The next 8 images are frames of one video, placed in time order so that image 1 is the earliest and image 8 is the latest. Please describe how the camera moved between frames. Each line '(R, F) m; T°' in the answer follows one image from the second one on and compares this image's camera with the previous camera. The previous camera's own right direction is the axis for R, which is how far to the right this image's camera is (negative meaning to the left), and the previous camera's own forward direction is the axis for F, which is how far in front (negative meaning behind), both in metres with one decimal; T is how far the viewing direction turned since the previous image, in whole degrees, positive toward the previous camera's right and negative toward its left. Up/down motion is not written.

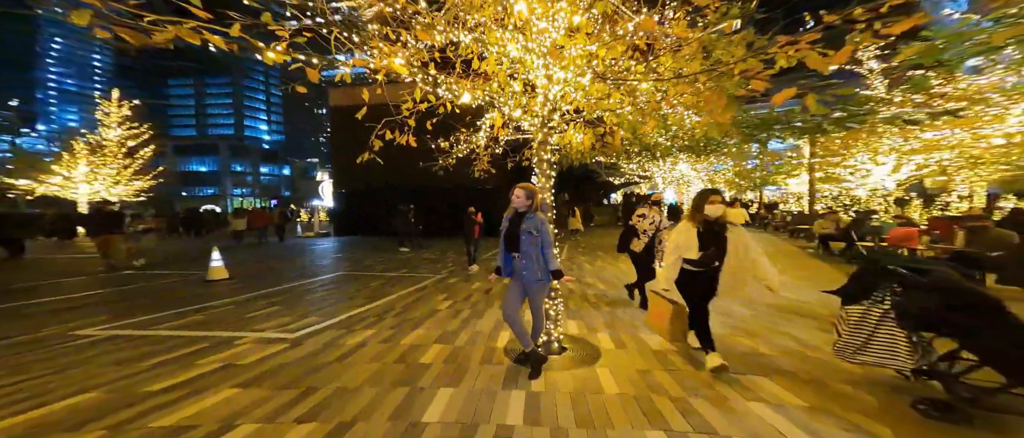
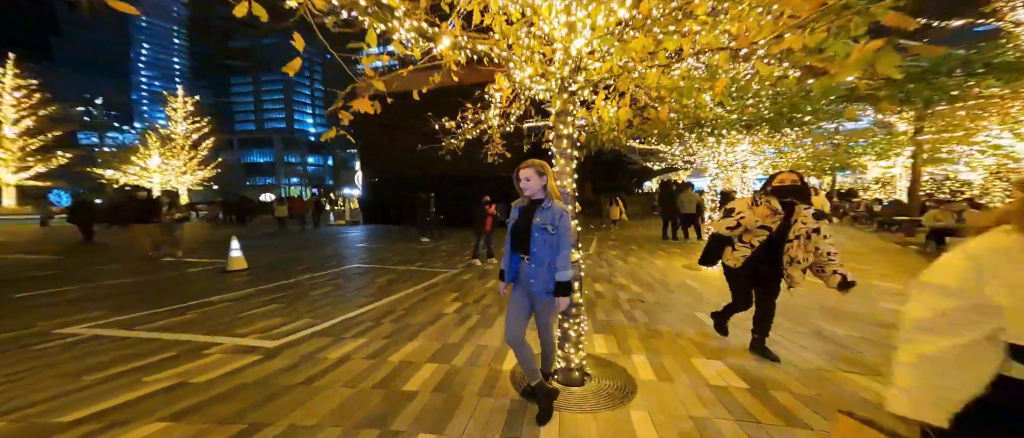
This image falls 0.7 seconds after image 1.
(+0.2, +0.6) m; -6°
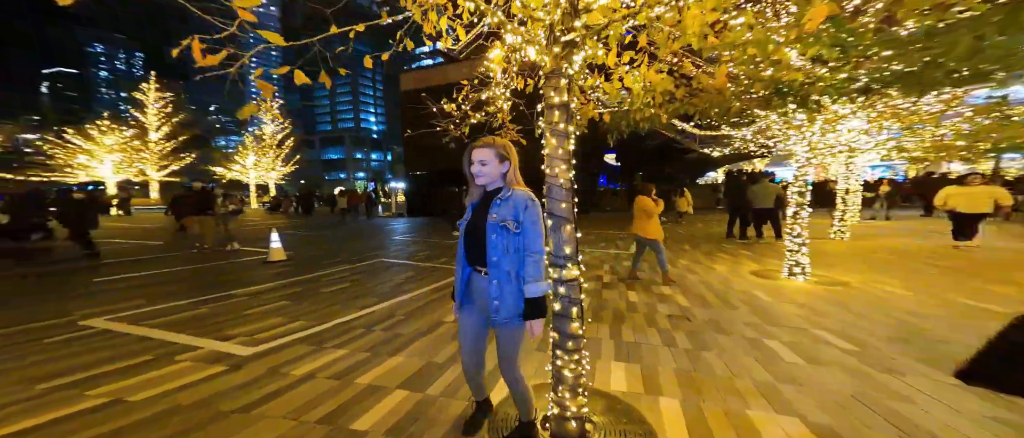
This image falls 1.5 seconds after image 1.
(+0.4, +0.5) m; -10°
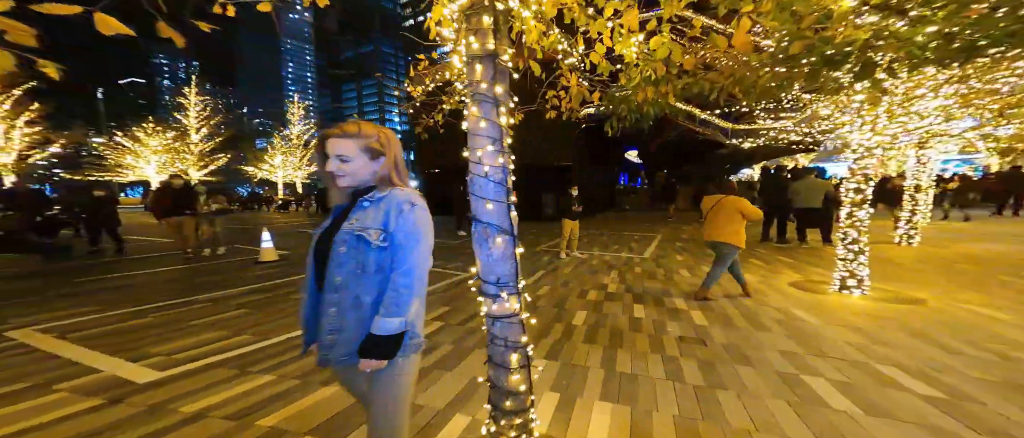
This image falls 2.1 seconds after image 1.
(+0.4, +0.5) m; -4°
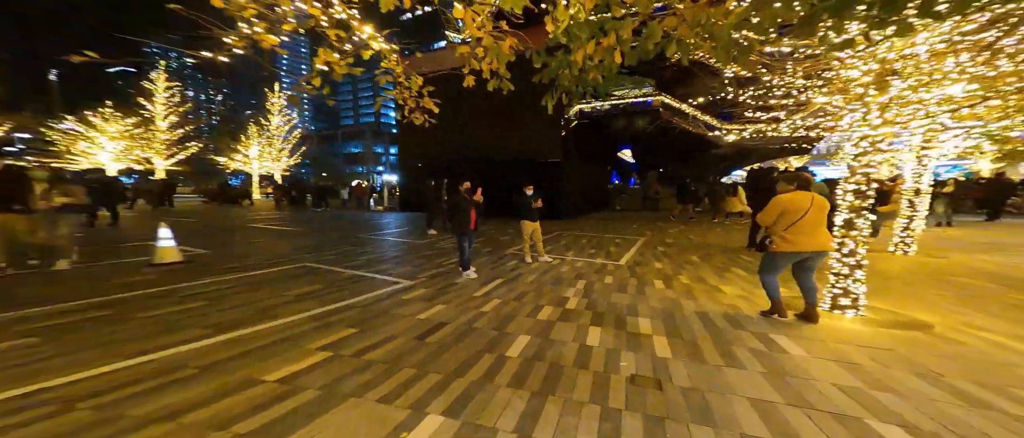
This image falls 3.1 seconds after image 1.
(+0.6, +0.7) m; +1°
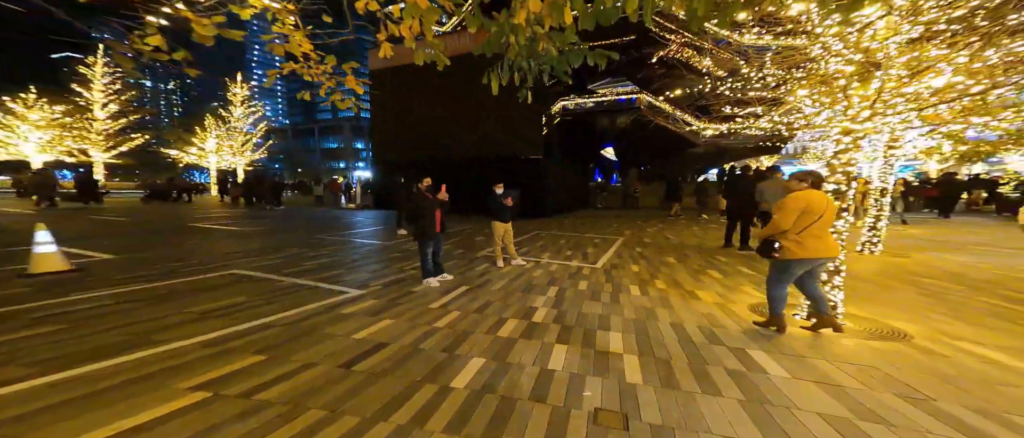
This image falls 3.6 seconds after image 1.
(+0.3, +0.4) m; +3°
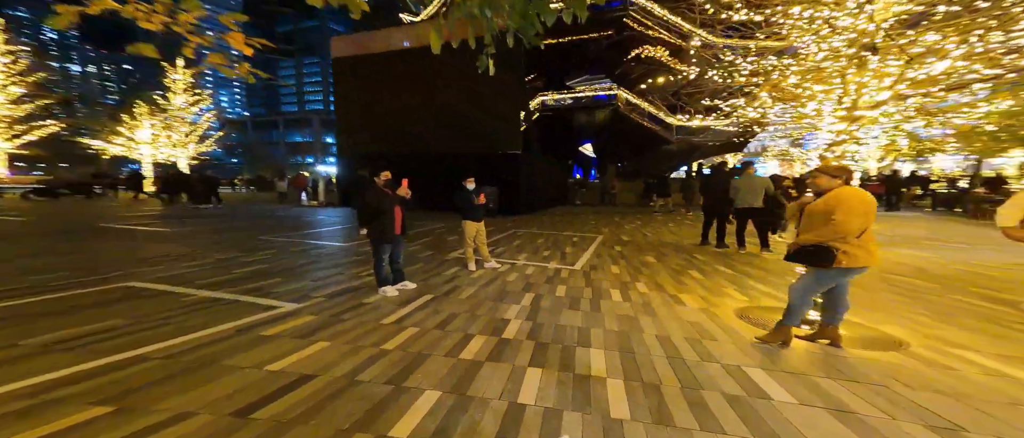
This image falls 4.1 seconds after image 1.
(+0.1, +0.5) m; +4°
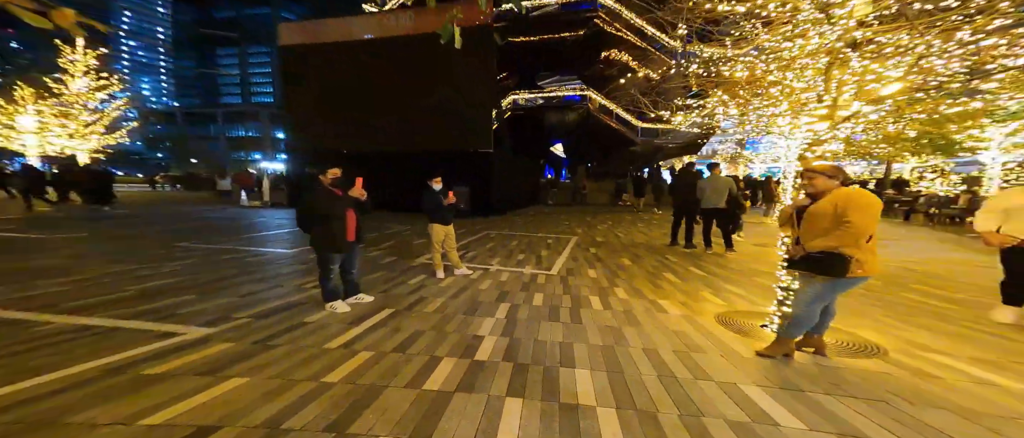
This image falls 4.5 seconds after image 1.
(0.0, +0.4) m; +5°
